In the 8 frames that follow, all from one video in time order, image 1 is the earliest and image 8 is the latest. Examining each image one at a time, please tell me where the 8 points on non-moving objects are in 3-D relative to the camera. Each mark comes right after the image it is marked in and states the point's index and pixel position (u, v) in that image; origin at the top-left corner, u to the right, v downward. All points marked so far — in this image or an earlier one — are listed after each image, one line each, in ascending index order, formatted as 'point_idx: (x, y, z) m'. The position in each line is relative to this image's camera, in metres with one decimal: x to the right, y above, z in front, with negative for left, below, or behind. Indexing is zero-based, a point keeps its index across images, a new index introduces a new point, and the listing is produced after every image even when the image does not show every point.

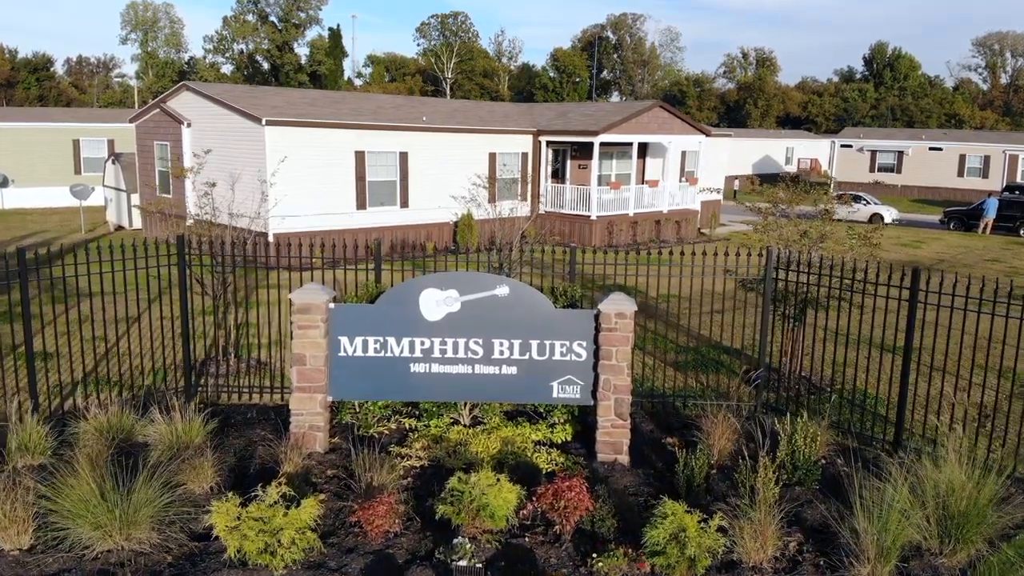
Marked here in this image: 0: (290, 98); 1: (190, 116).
0: (-4.7, +3.9, +19.3) m
1: (-6.7, +3.5, +19.3) m
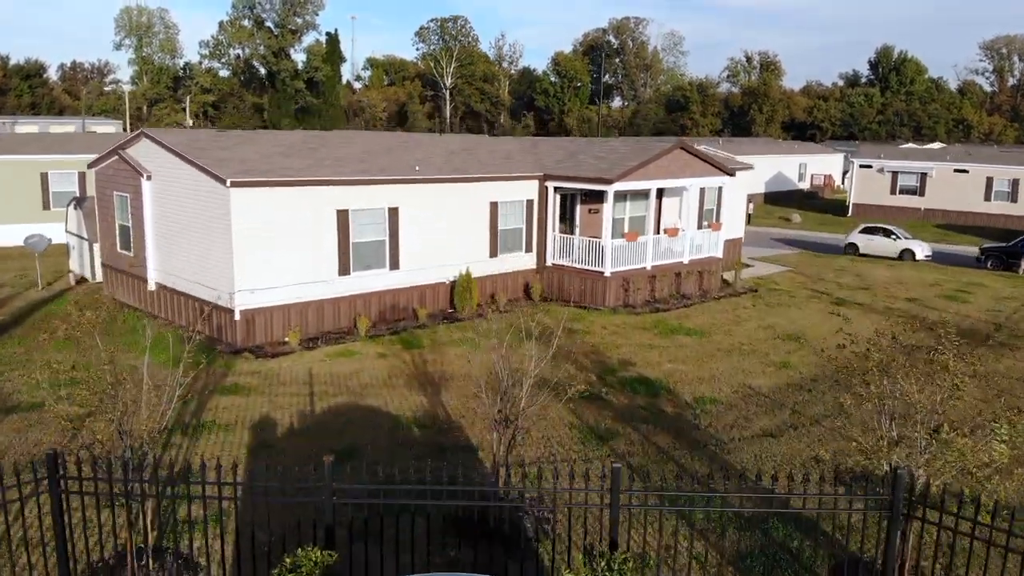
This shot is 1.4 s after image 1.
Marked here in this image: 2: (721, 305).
0: (-4.6, +2.6, +17.0) m
1: (-6.6, +2.2, +17.0) m
2: (+4.4, -0.3, +19.7) m
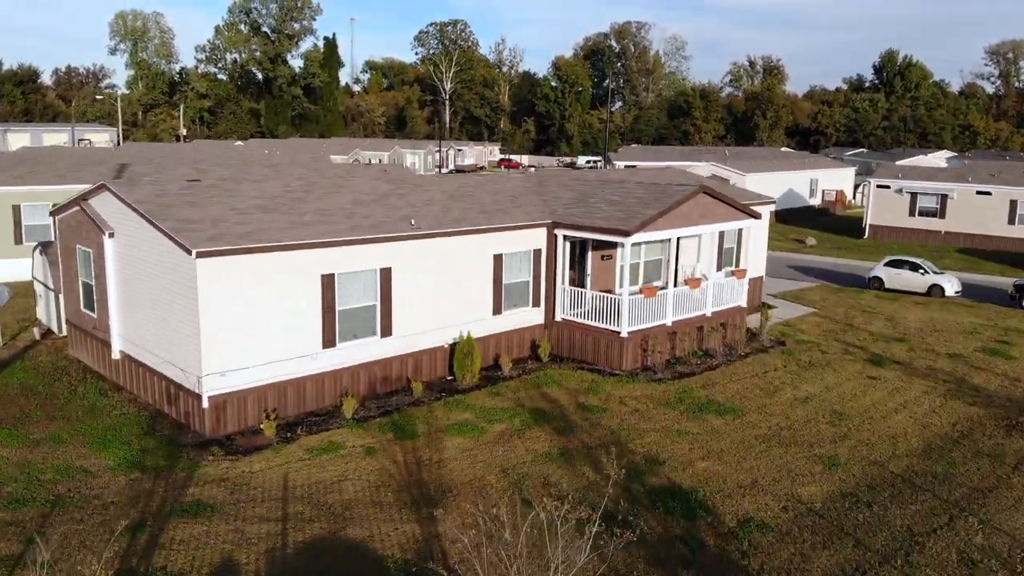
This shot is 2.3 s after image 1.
0: (-4.5, +1.5, +15.1) m
1: (-6.5, +1.1, +15.1) m
2: (+4.6, -1.5, +17.9) m
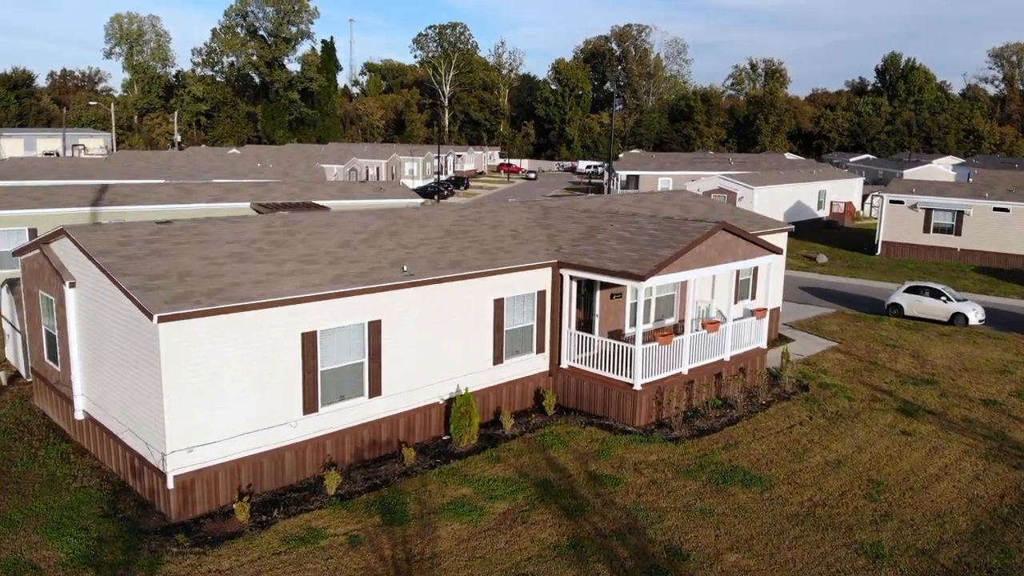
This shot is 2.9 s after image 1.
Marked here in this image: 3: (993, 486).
0: (-4.4, +0.6, +13.7) m
1: (-6.5, +0.2, +13.7) m
2: (+4.6, -2.3, +16.5) m
3: (+7.1, -2.9, +13.7) m
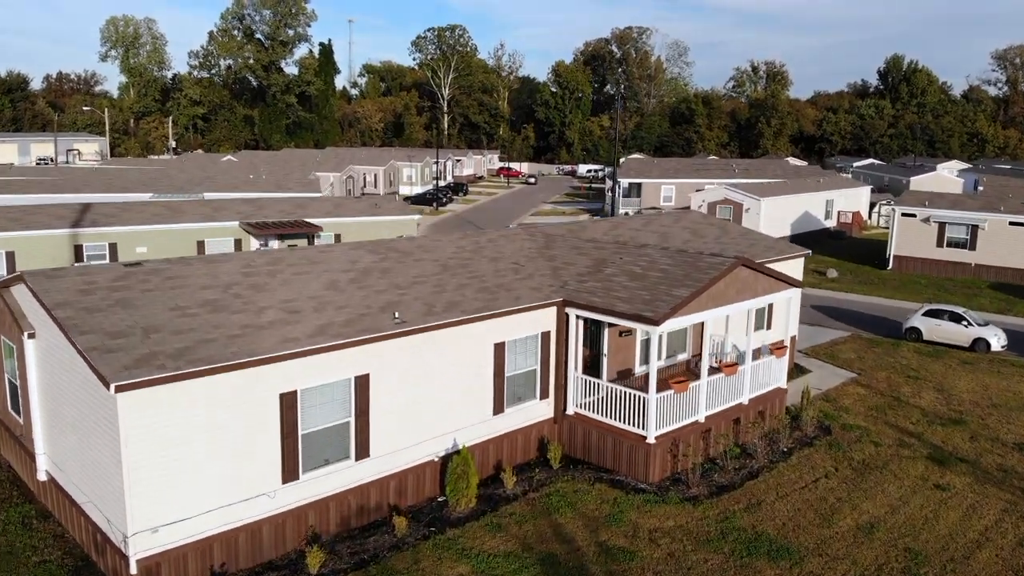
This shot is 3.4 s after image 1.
0: (-4.4, 0.0, +12.5) m
1: (-6.4, -0.4, +12.5) m
2: (+4.6, -3.0, +15.2) m
3: (+7.1, -3.6, +12.5) m
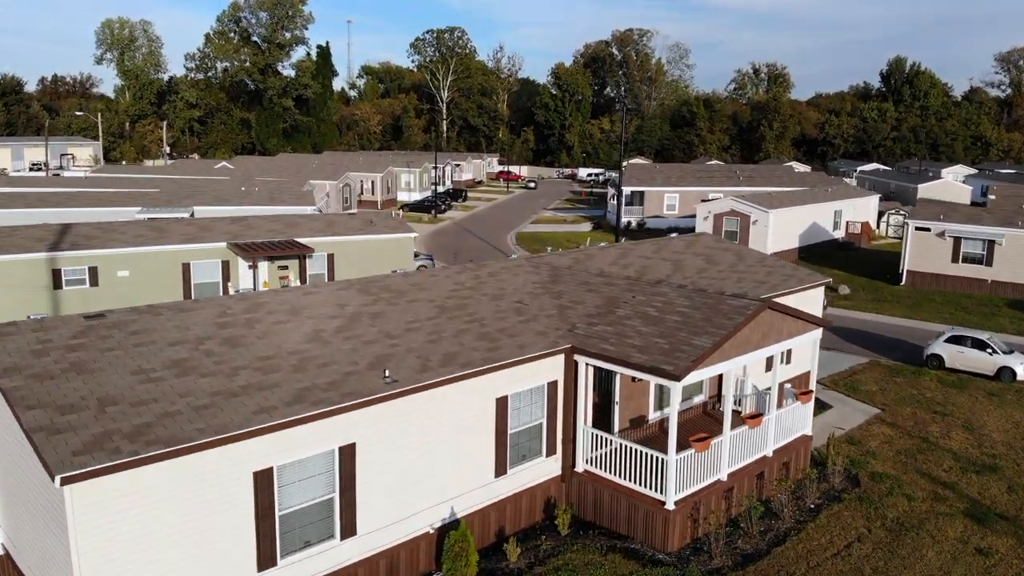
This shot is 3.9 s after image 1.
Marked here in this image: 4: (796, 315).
0: (-4.4, -0.7, +11.2) m
1: (-6.4, -1.1, +11.2) m
2: (+4.7, -3.7, +13.9) m
3: (+7.2, -4.3, +11.2) m
4: (+4.5, -0.4, +14.8) m
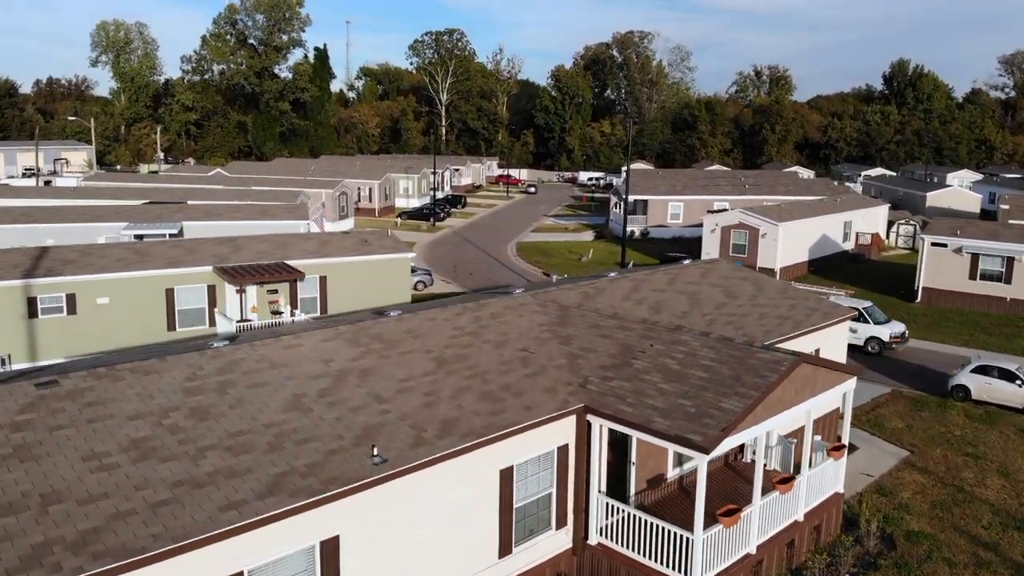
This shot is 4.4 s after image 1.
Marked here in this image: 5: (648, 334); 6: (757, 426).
0: (-4.3, -1.4, +9.8) m
1: (-6.3, -1.8, +9.8) m
2: (+4.7, -4.4, +12.6) m
3: (+7.3, -5.0, +9.8) m
4: (+4.6, -1.1, +13.5) m
5: (+2.1, -0.7, +14.4) m
6: (+3.1, -1.8, +12.0) m
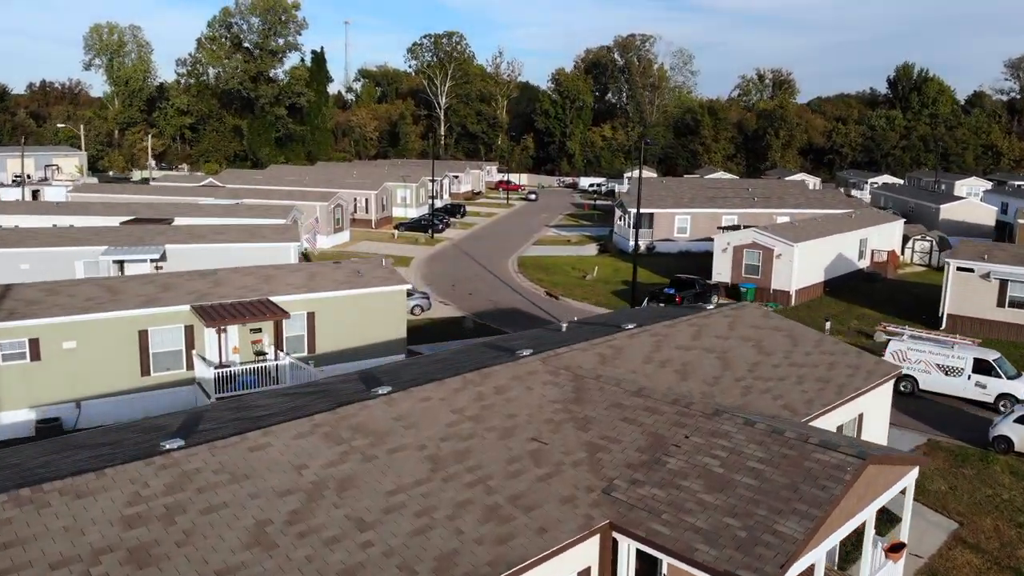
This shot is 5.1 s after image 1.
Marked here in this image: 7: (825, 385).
0: (-4.2, -2.5, +7.8) m
1: (-6.2, -2.9, +7.8) m
2: (+4.9, -5.4, +10.6) m
3: (+7.4, -6.0, +7.9) m
4: (+4.7, -2.1, +11.5) m
5: (+2.2, -1.7, +12.4) m
6: (+3.3, -2.8, +10.0) m
7: (+5.3, -1.6, +15.8) m
